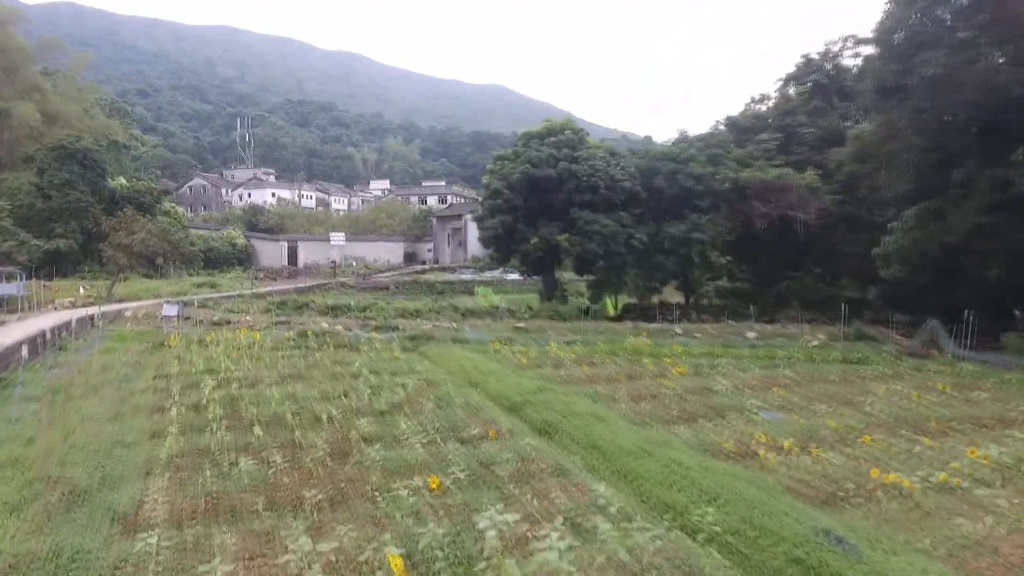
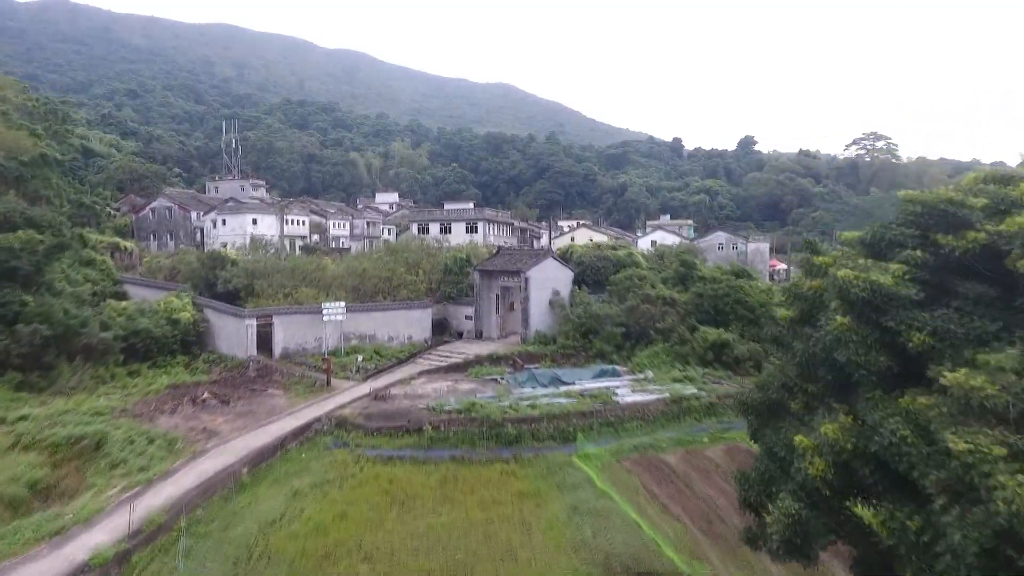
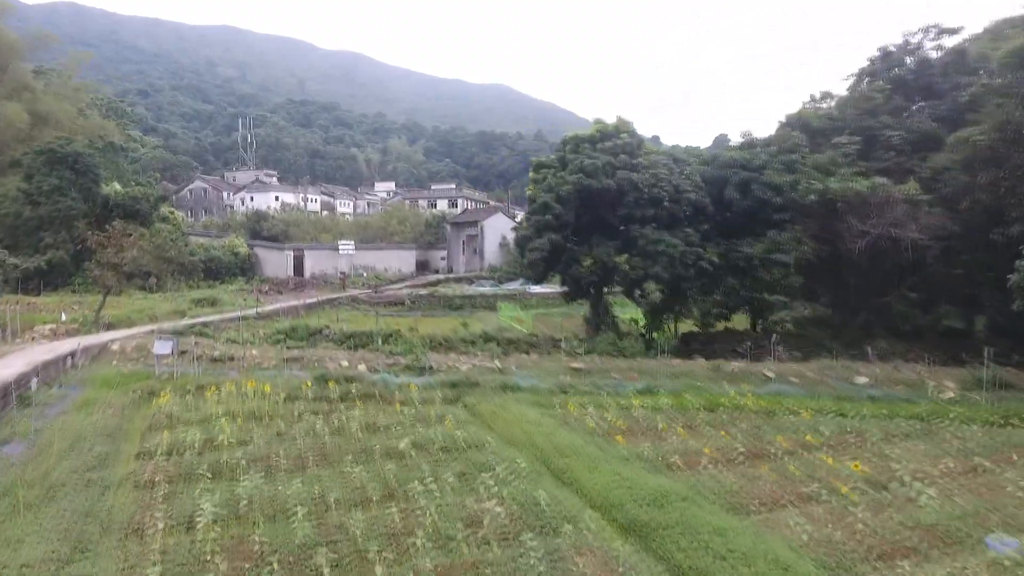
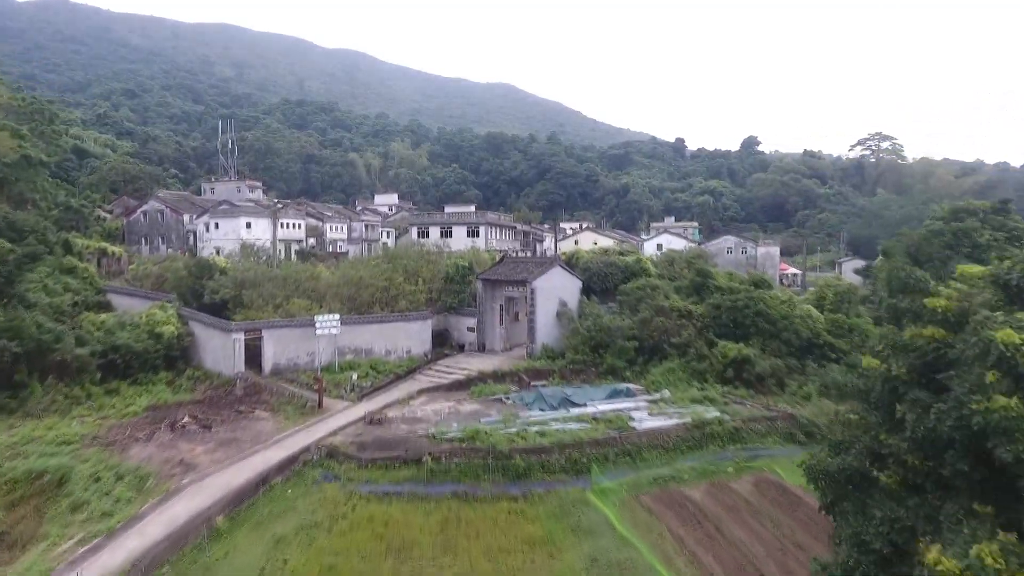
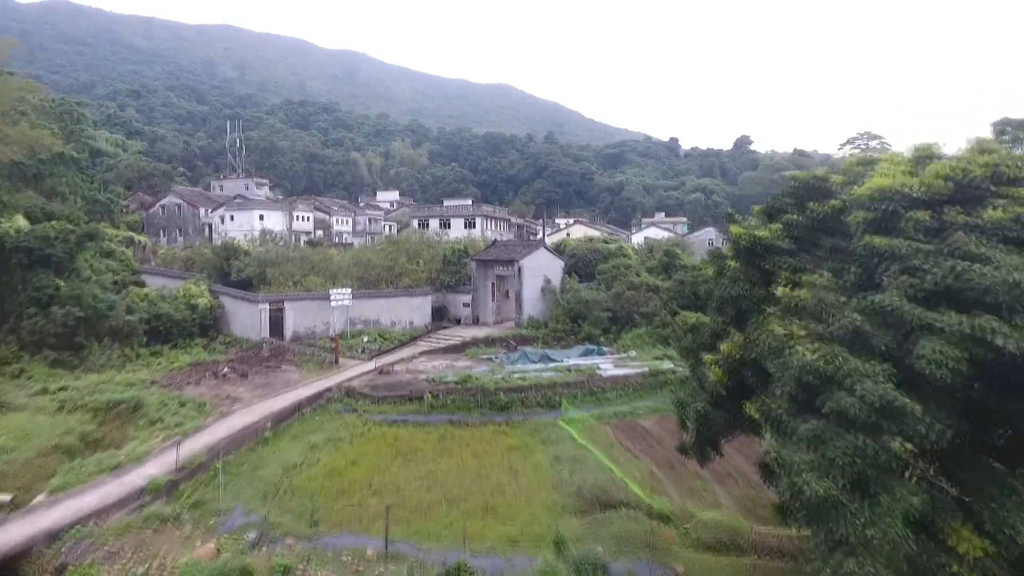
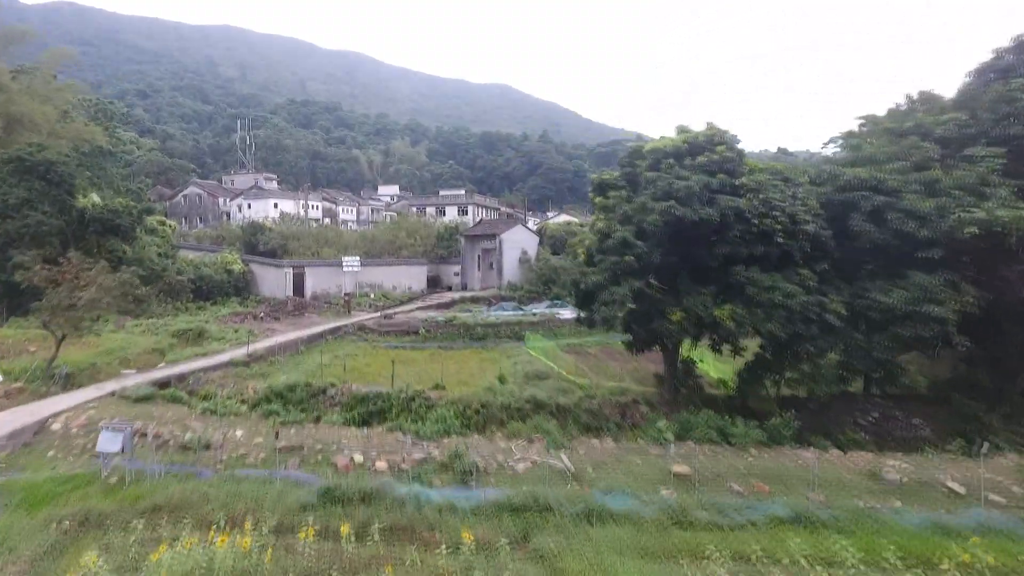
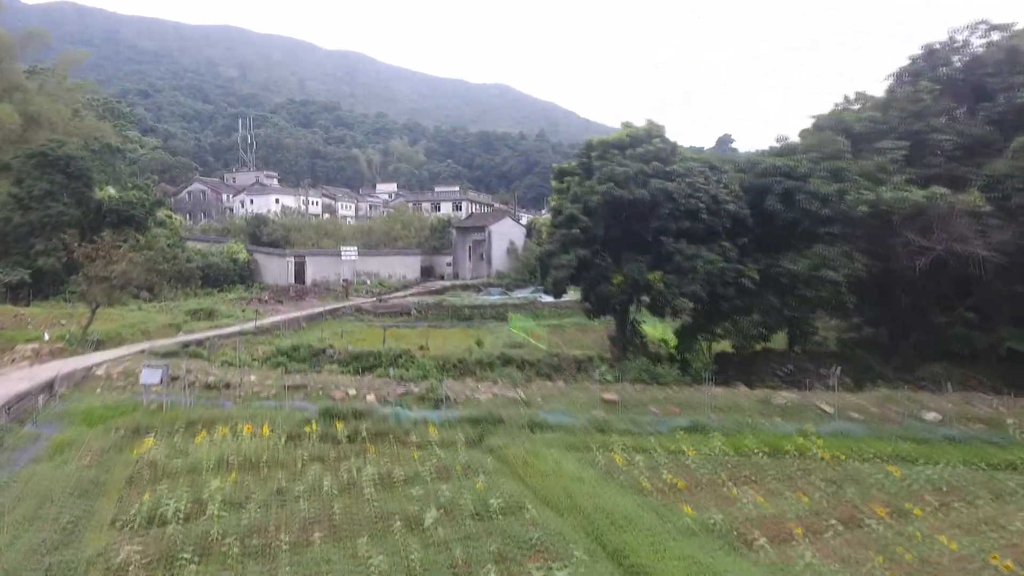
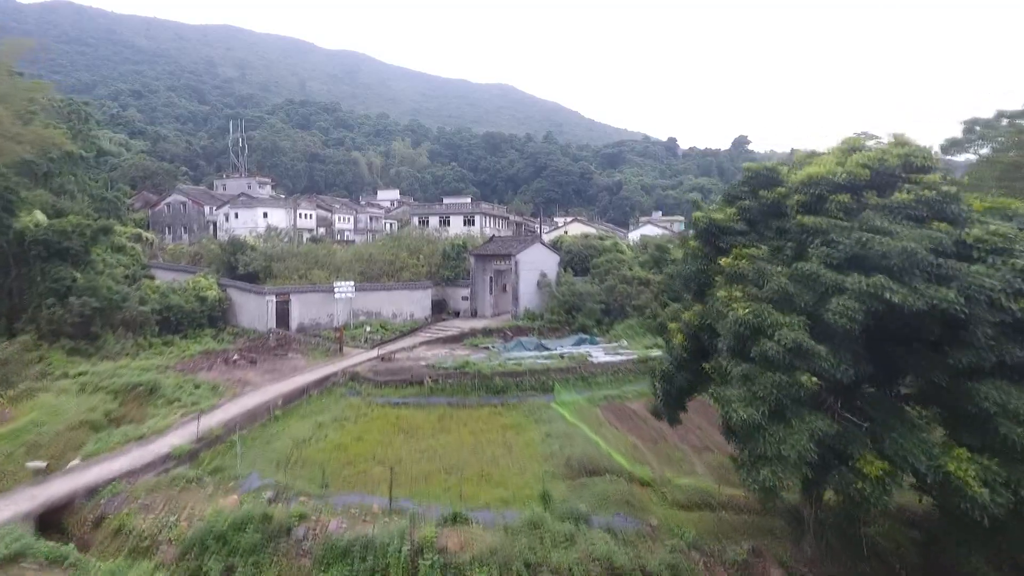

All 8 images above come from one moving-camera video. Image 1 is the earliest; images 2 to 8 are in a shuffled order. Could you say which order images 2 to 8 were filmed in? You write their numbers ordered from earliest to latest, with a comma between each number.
3, 7, 6, 8, 5, 2, 4
